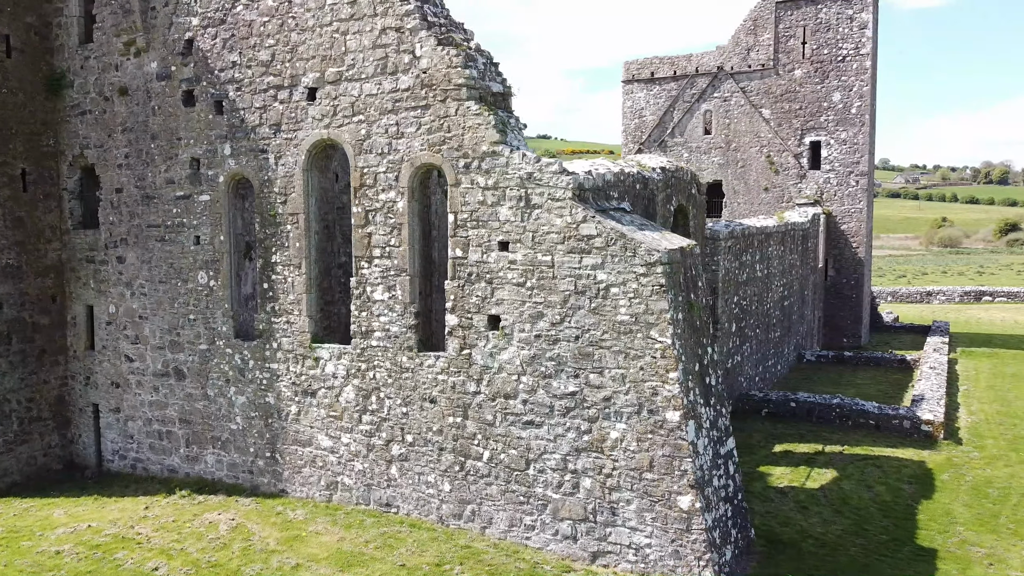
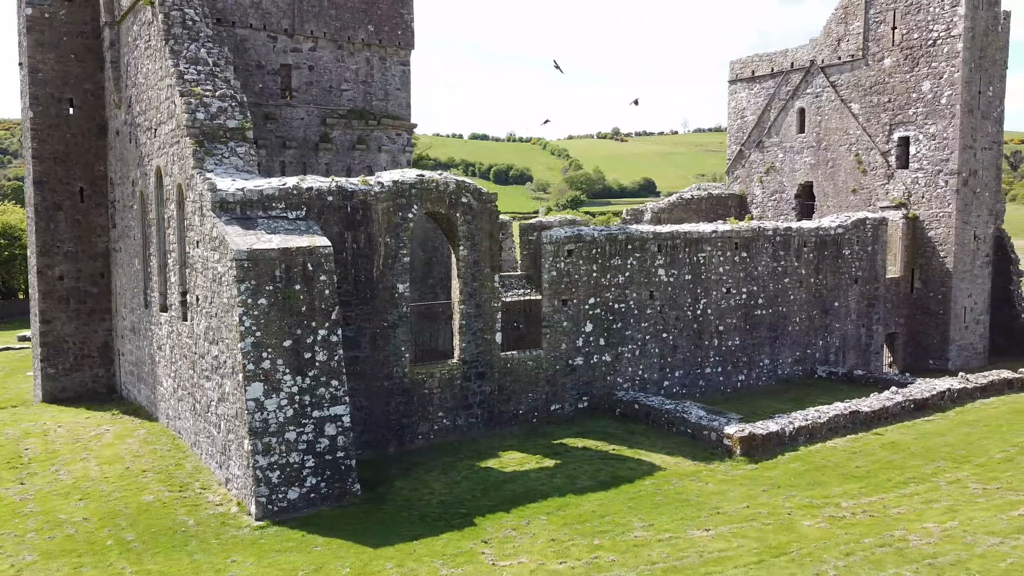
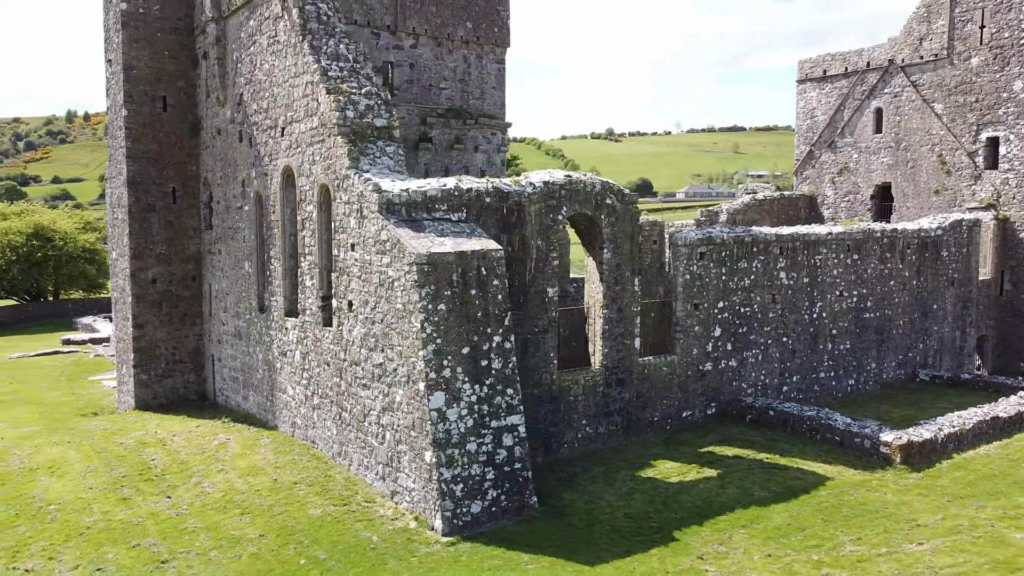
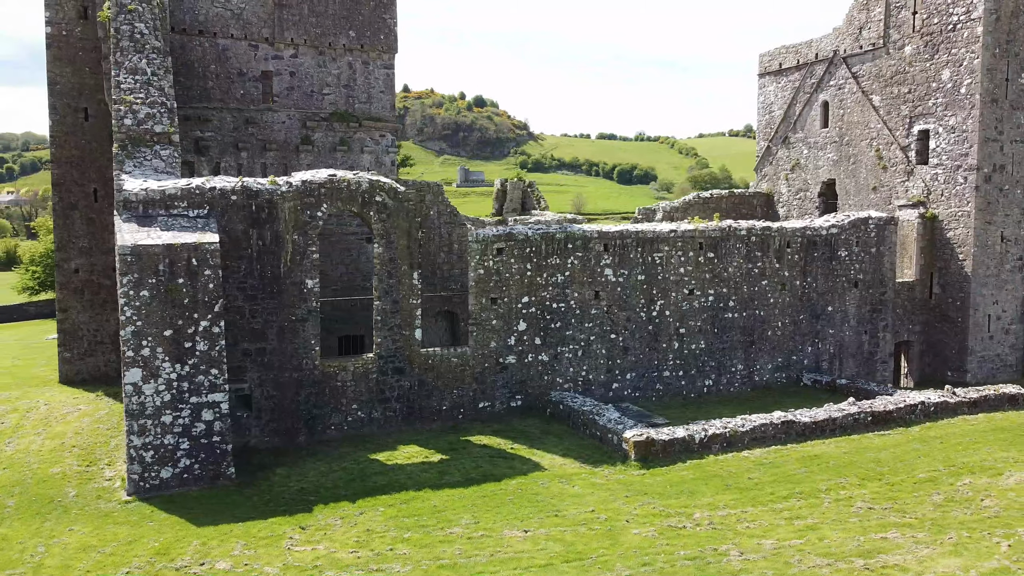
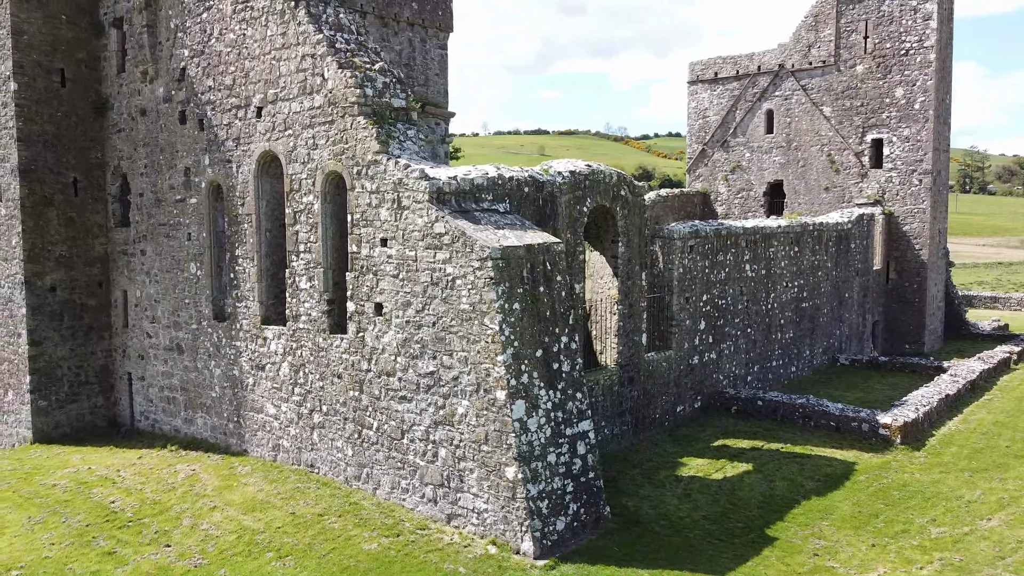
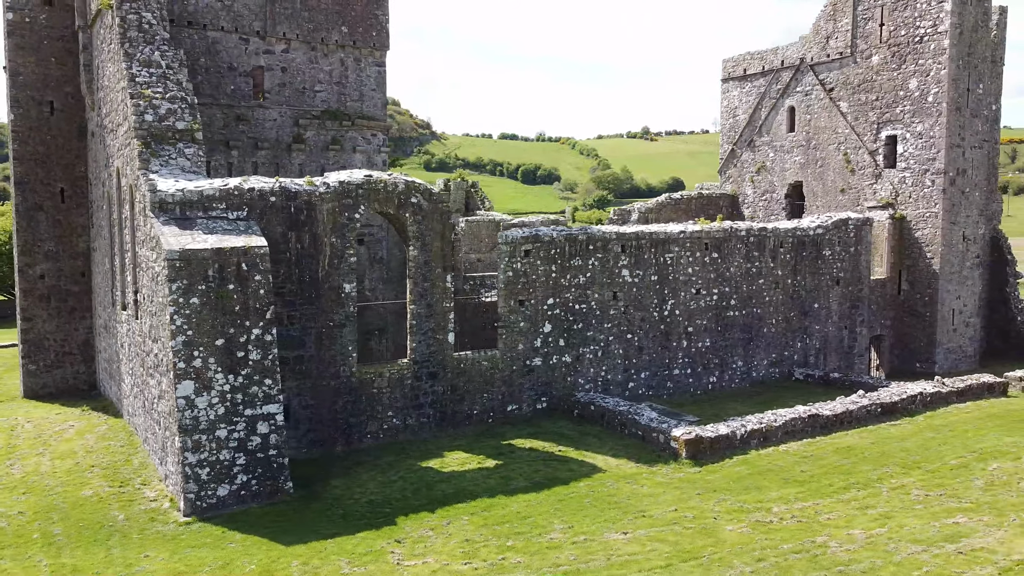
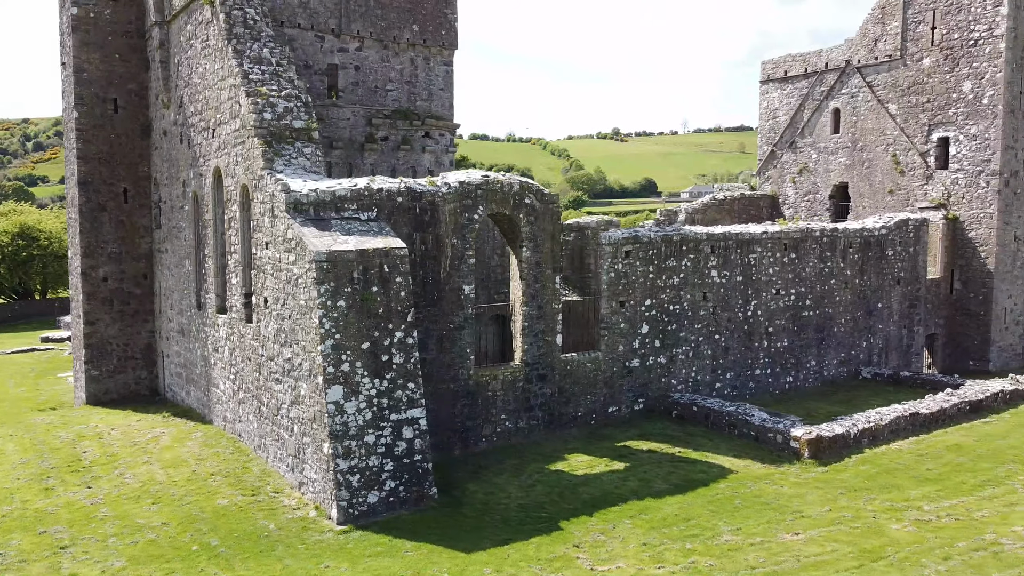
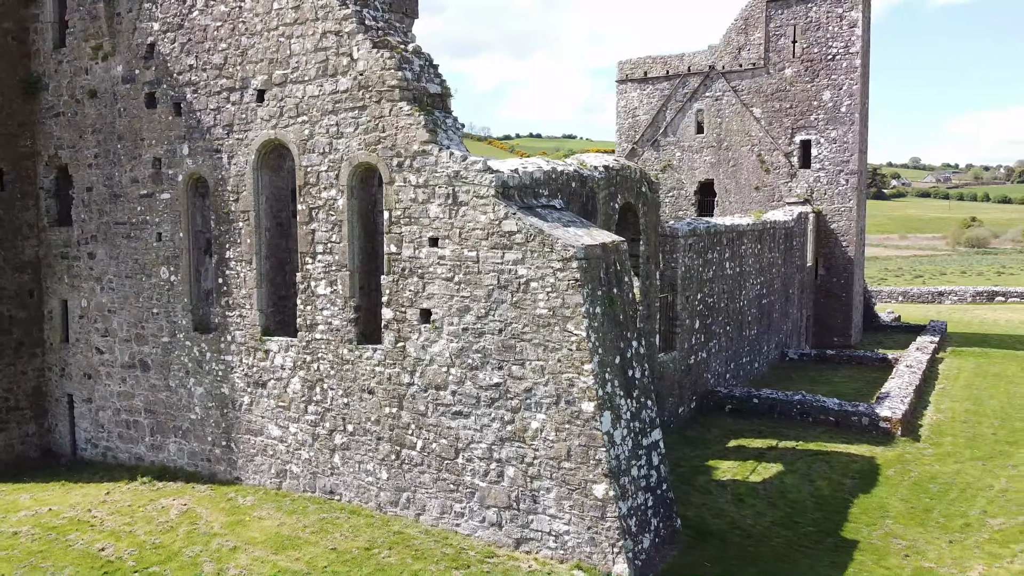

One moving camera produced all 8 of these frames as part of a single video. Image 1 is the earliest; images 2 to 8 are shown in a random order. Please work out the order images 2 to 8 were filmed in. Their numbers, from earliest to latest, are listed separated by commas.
8, 5, 3, 7, 2, 6, 4
